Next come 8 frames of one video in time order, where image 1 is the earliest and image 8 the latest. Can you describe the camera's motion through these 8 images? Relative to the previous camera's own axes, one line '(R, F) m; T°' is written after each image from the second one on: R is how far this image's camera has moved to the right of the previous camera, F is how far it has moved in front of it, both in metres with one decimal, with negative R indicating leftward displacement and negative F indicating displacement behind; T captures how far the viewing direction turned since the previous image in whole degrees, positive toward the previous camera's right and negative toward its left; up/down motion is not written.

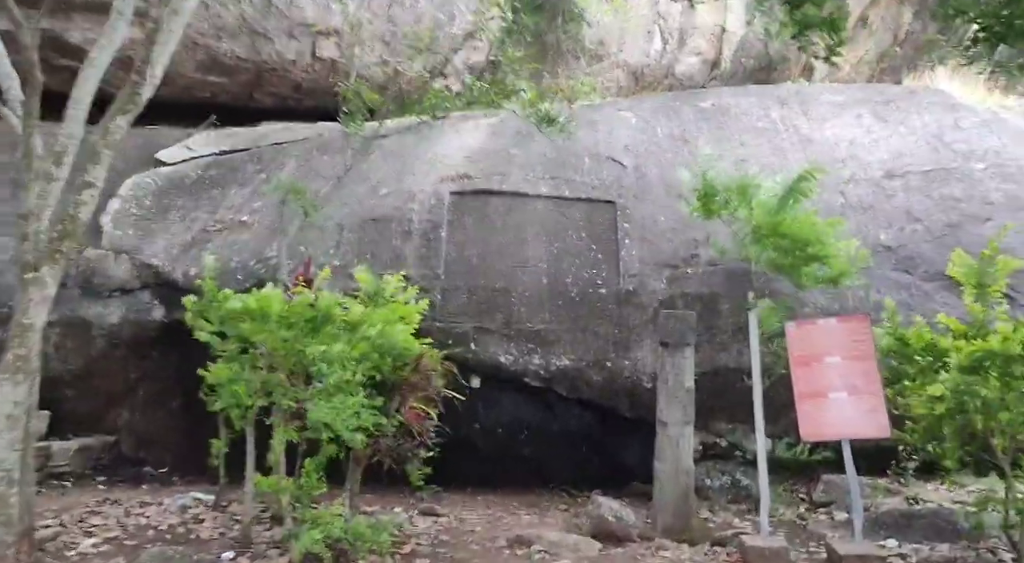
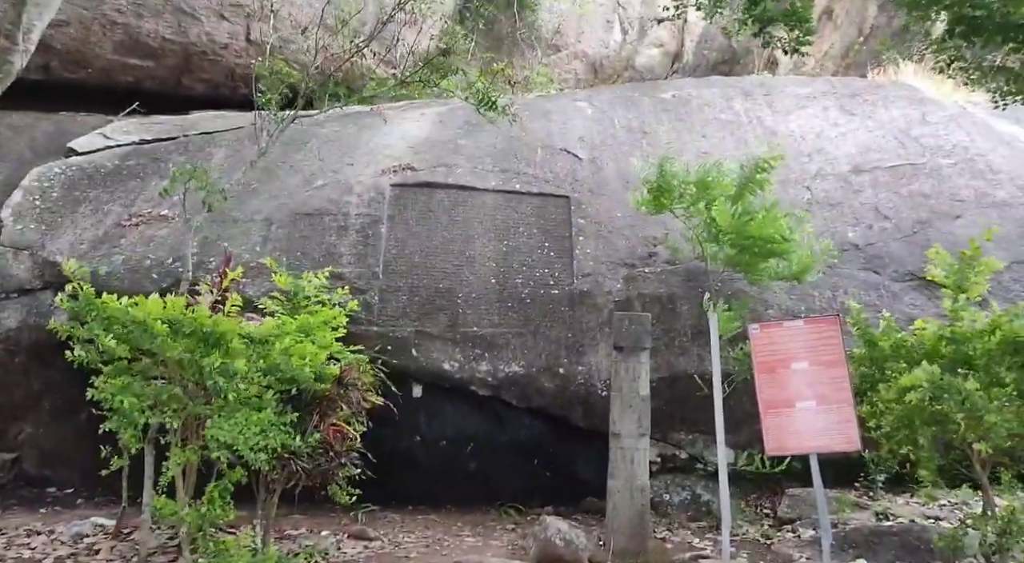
(+0.2, +0.3) m; +2°
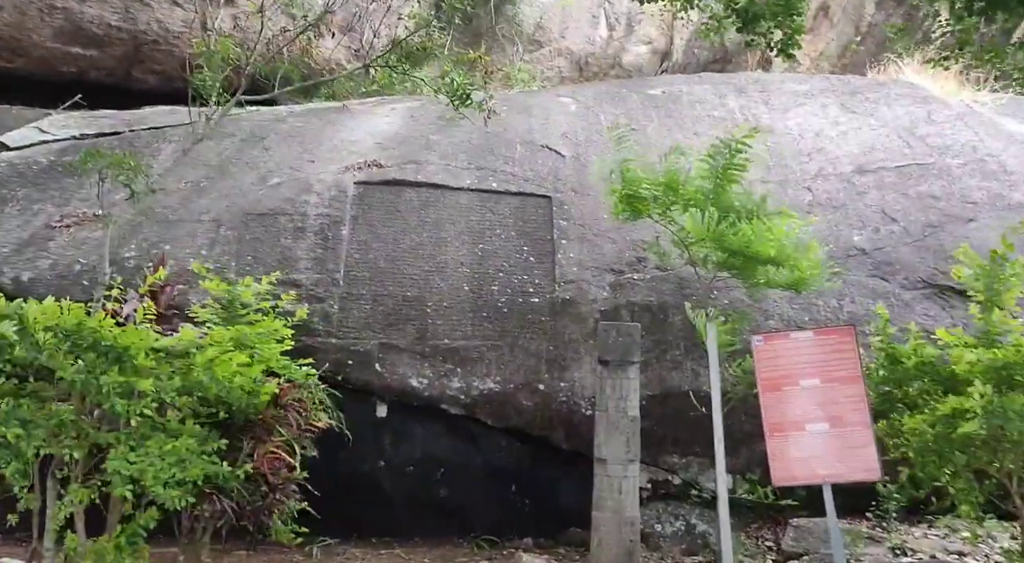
(+0.1, +0.4) m; +1°
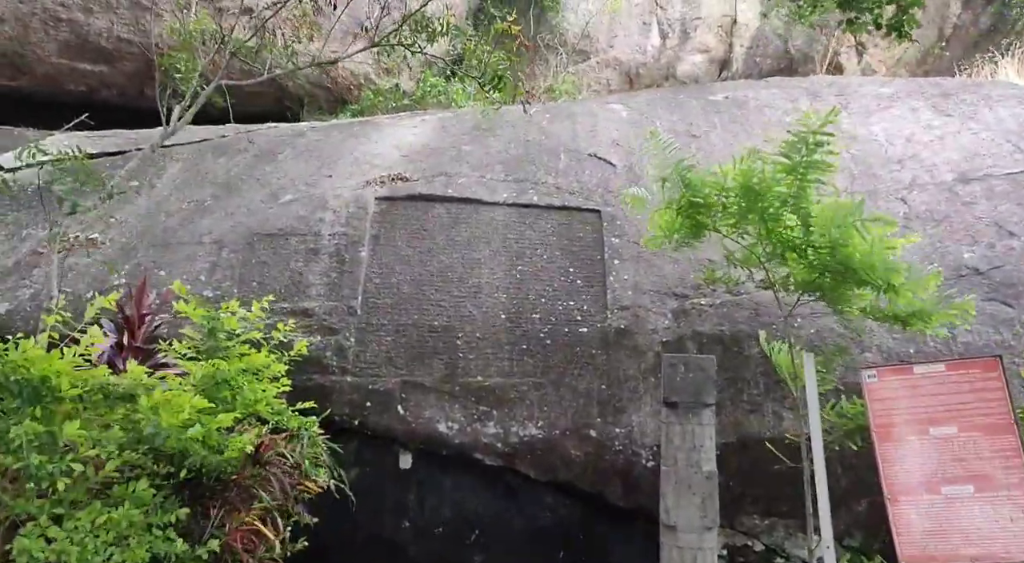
(0.0, +0.6) m; -4°
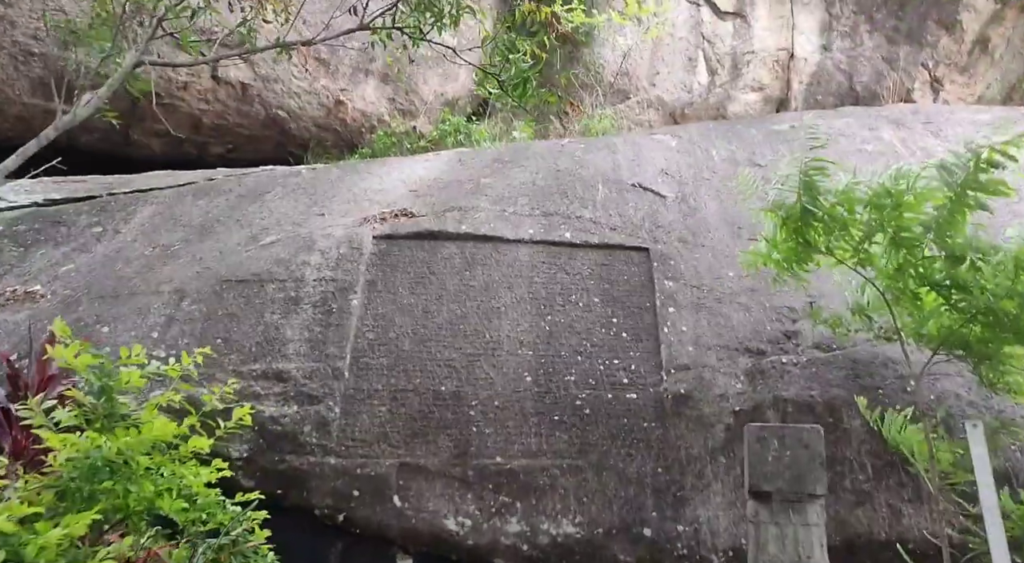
(+0.1, +0.7) m; -4°
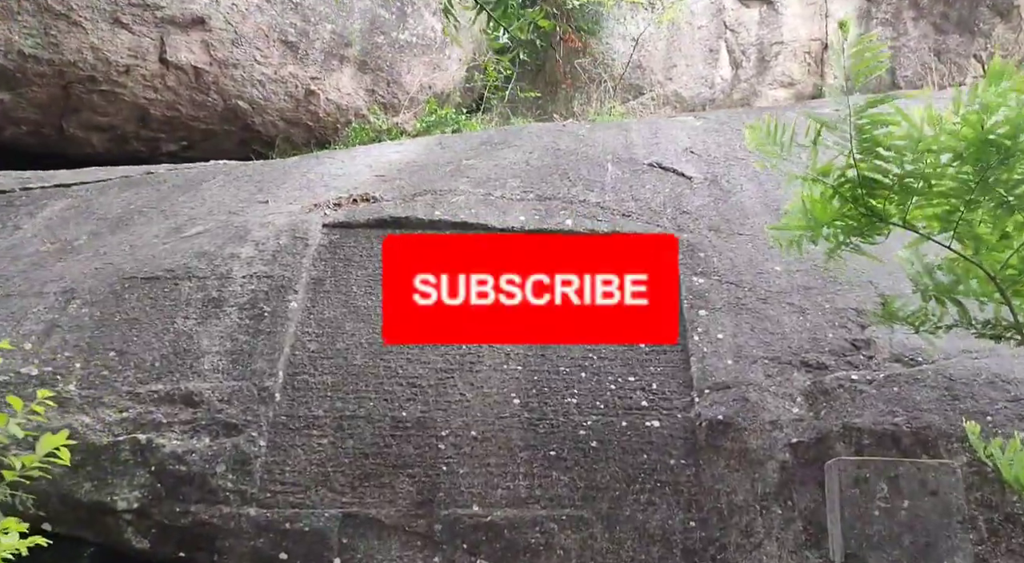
(+0.1, +0.6) m; -2°
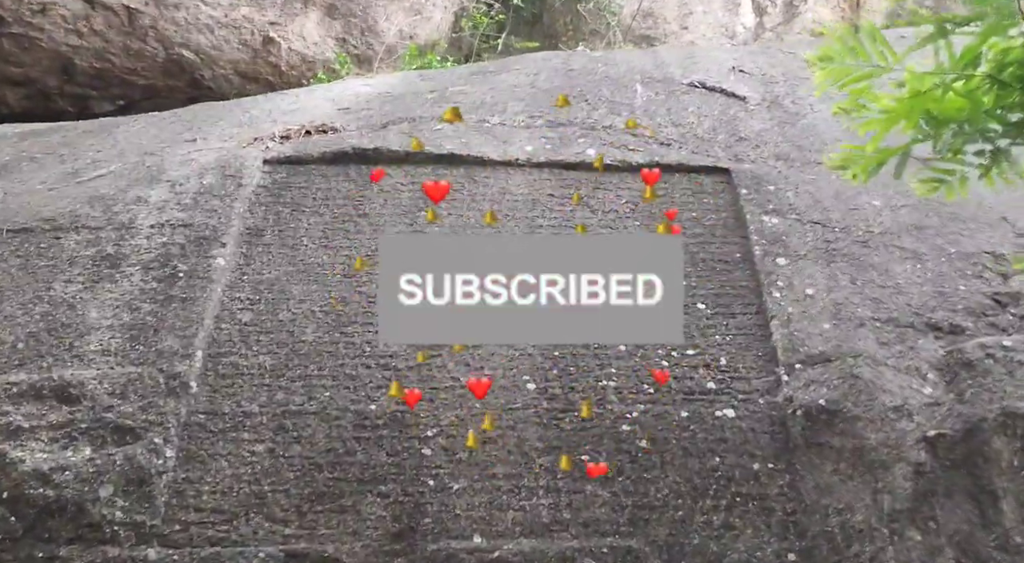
(0.0, +0.6) m; 0°
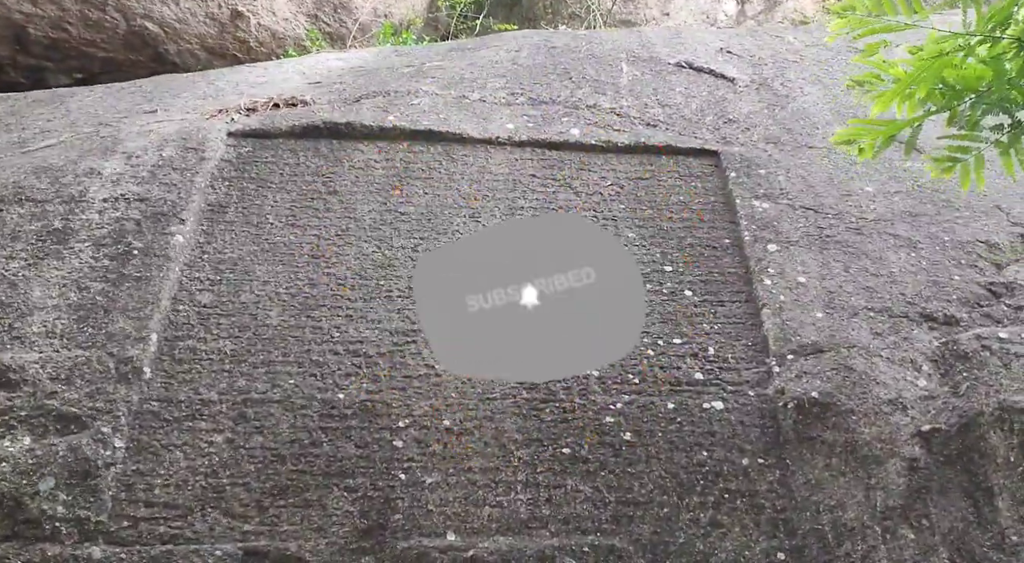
(0.0, +0.1) m; +2°
